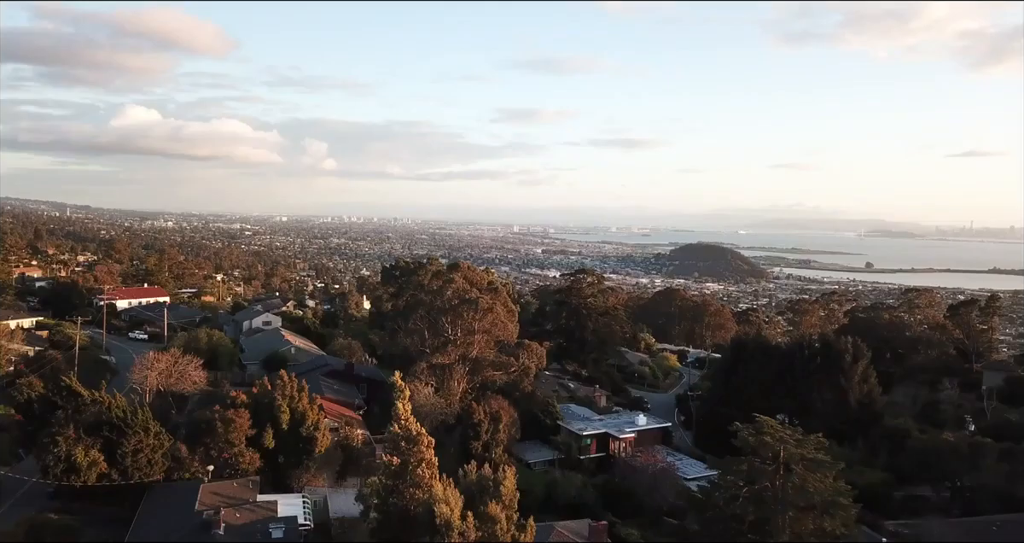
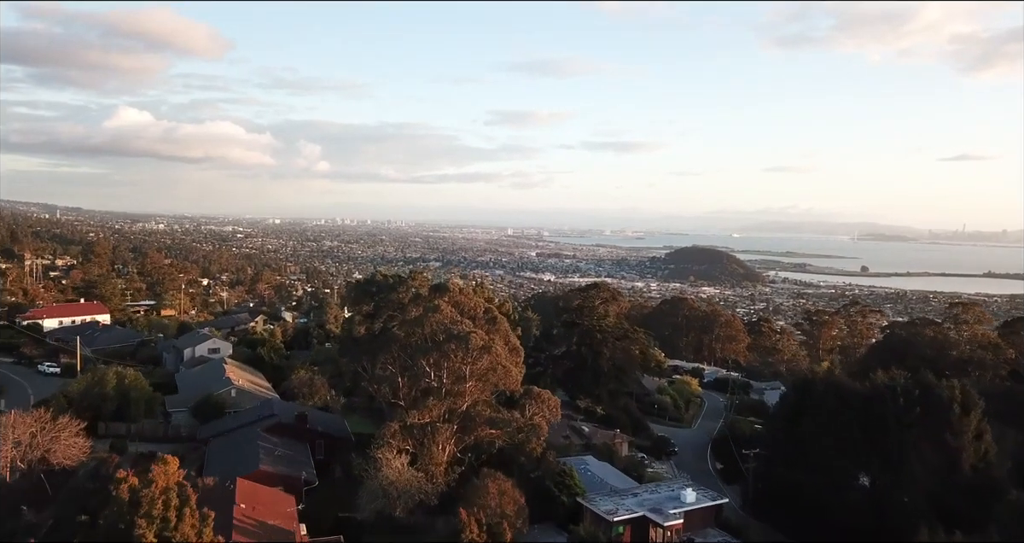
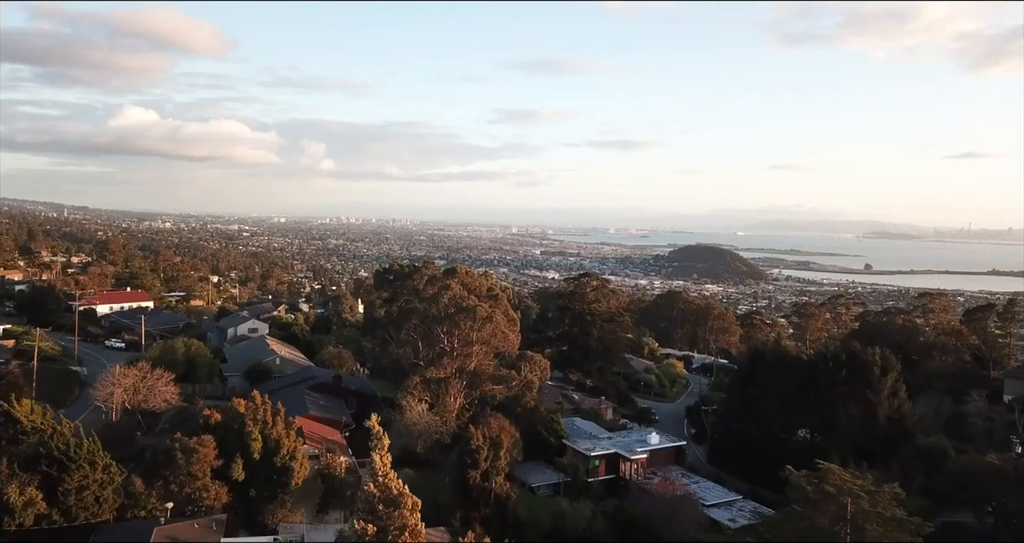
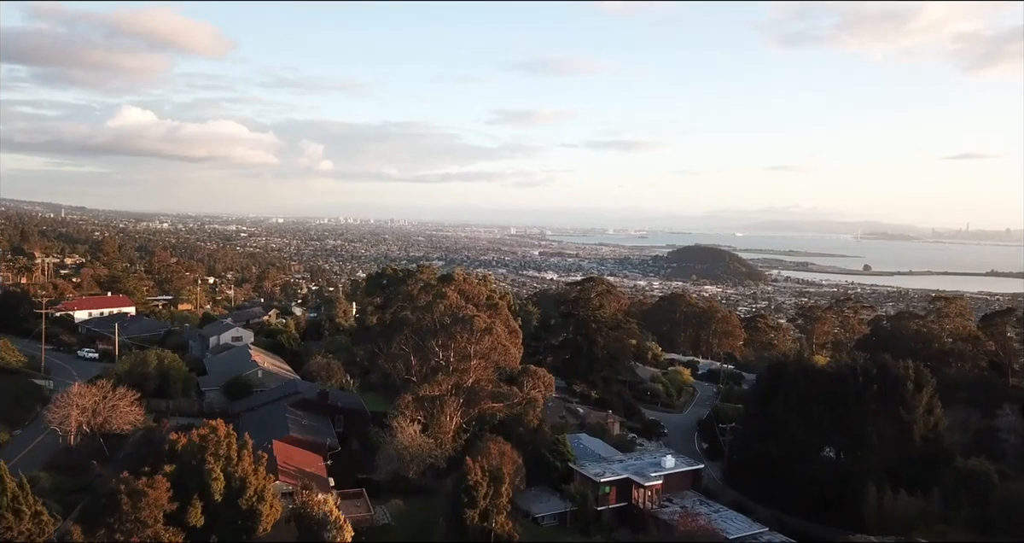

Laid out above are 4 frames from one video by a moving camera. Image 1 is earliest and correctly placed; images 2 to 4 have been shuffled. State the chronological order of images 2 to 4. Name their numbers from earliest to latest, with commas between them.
3, 4, 2
